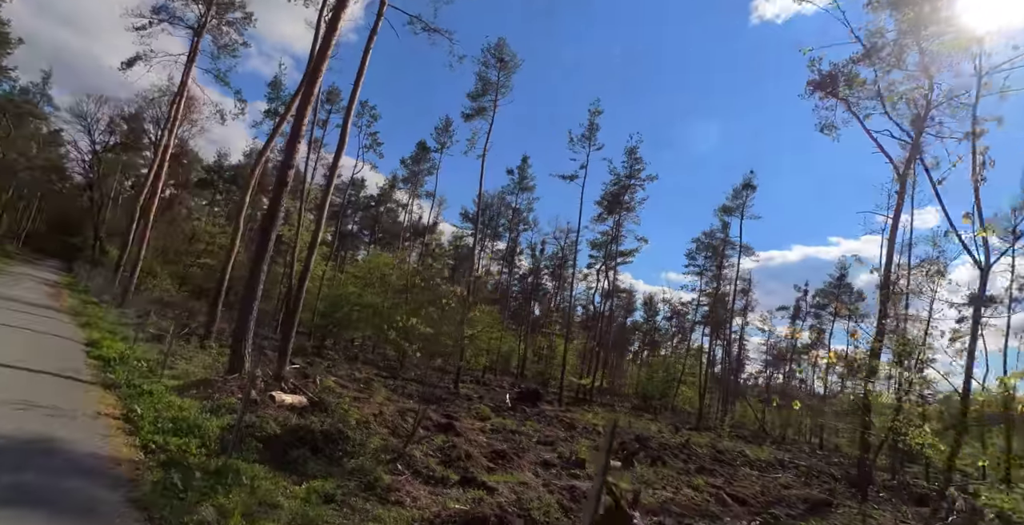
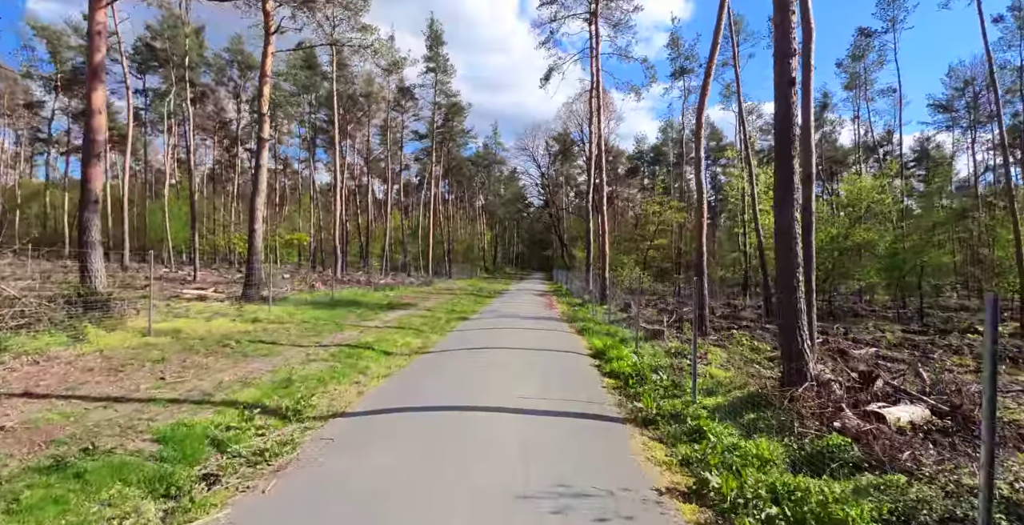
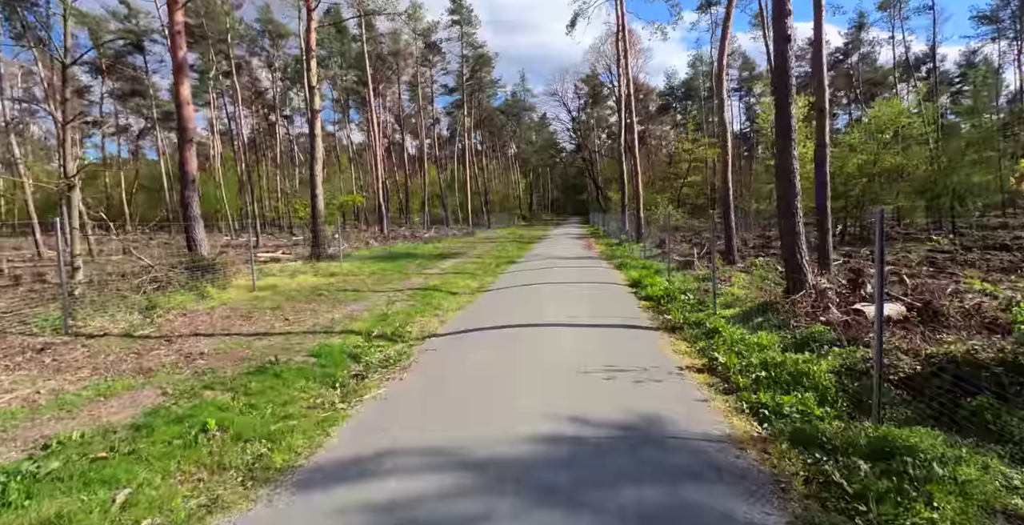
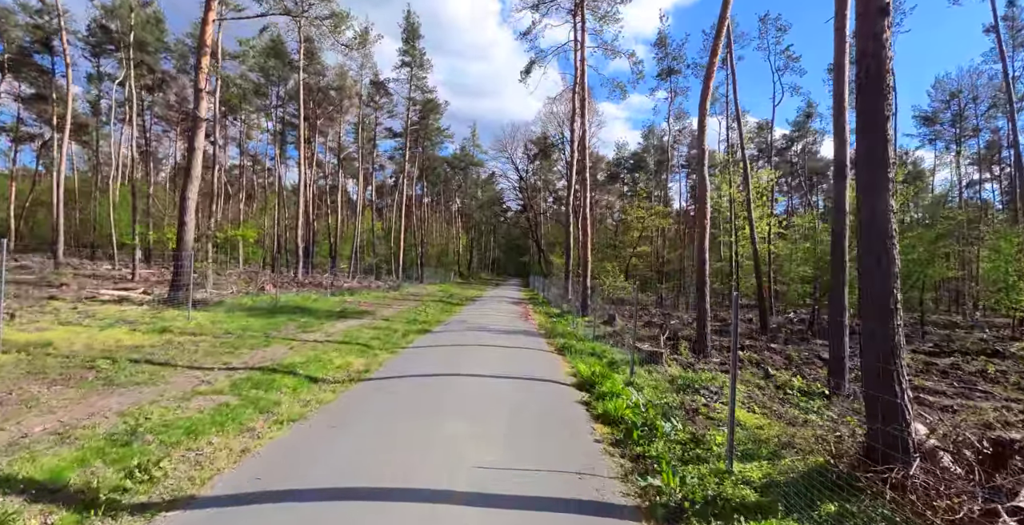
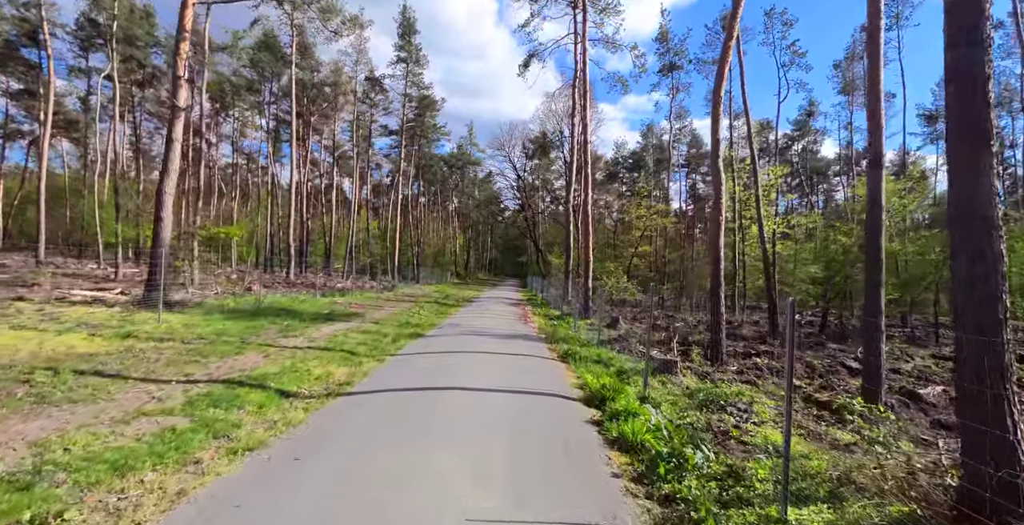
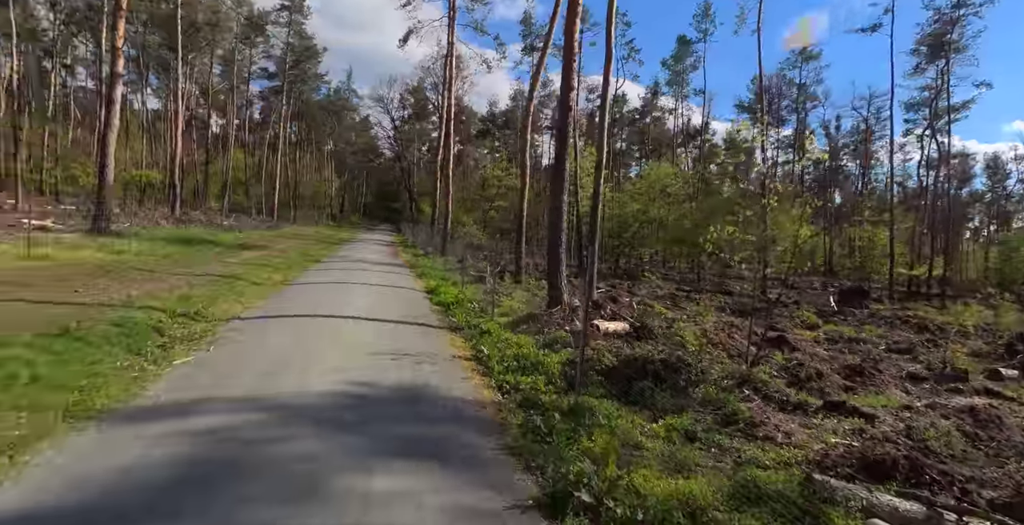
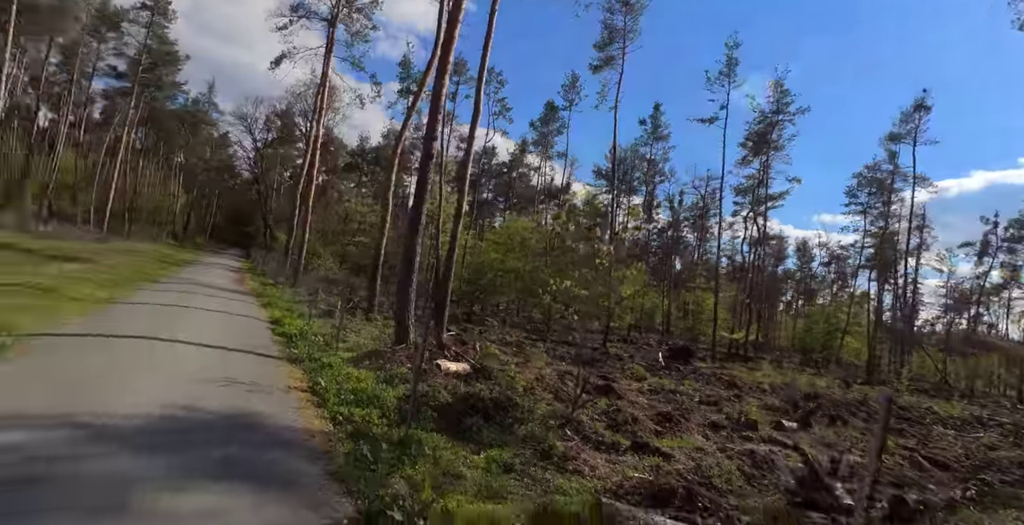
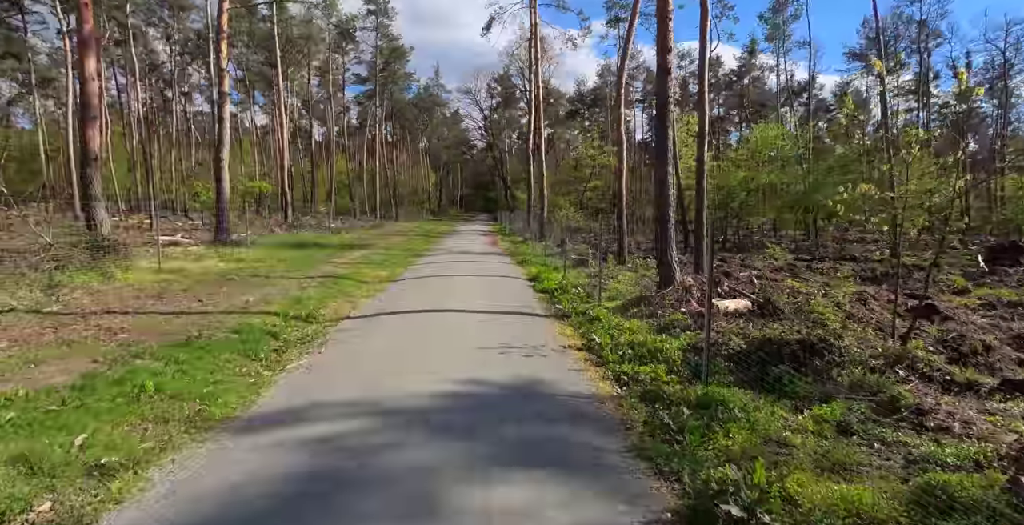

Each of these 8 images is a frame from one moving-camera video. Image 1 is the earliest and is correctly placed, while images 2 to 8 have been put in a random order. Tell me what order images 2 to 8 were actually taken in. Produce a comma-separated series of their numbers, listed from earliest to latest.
7, 6, 8, 3, 2, 4, 5
